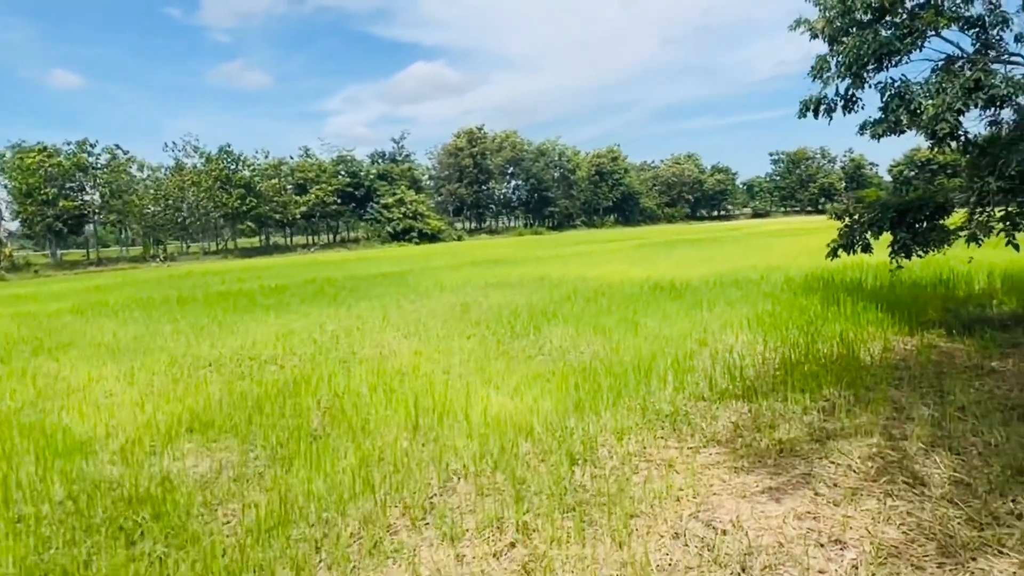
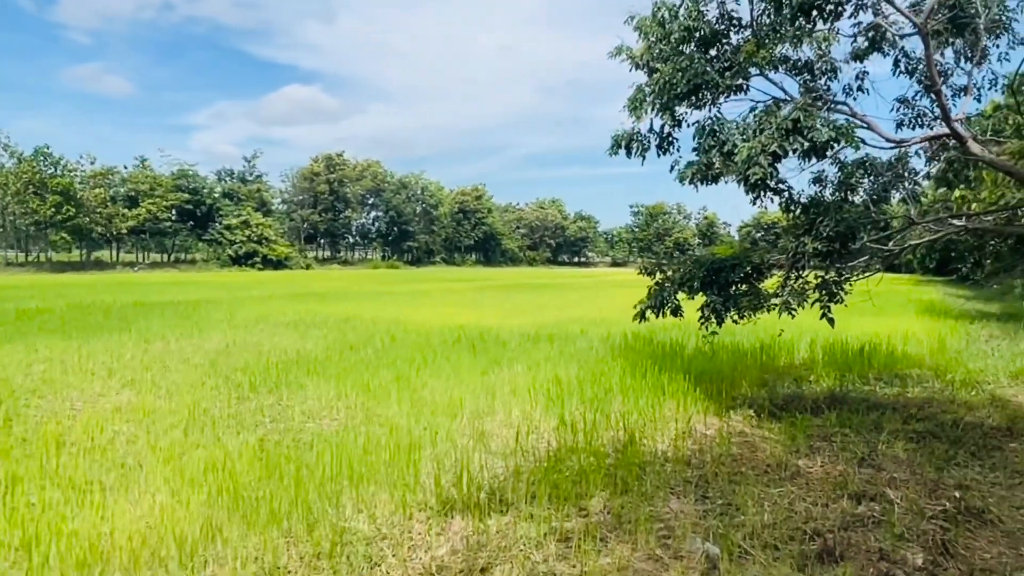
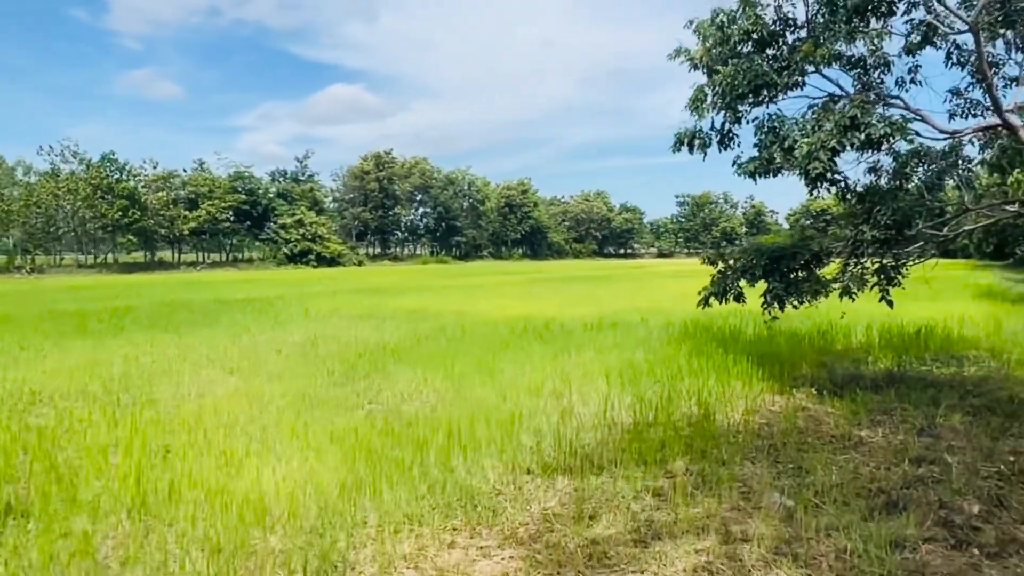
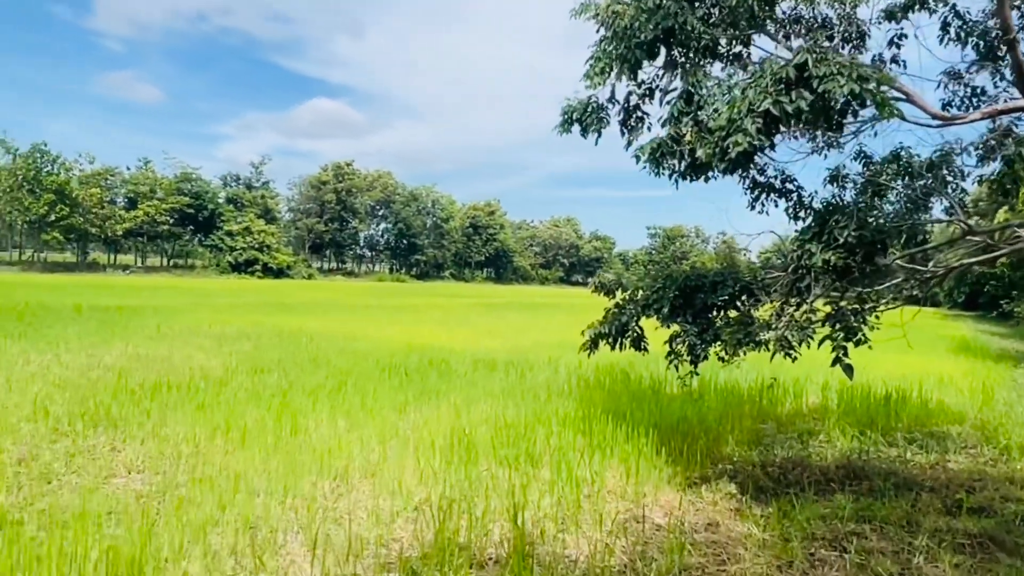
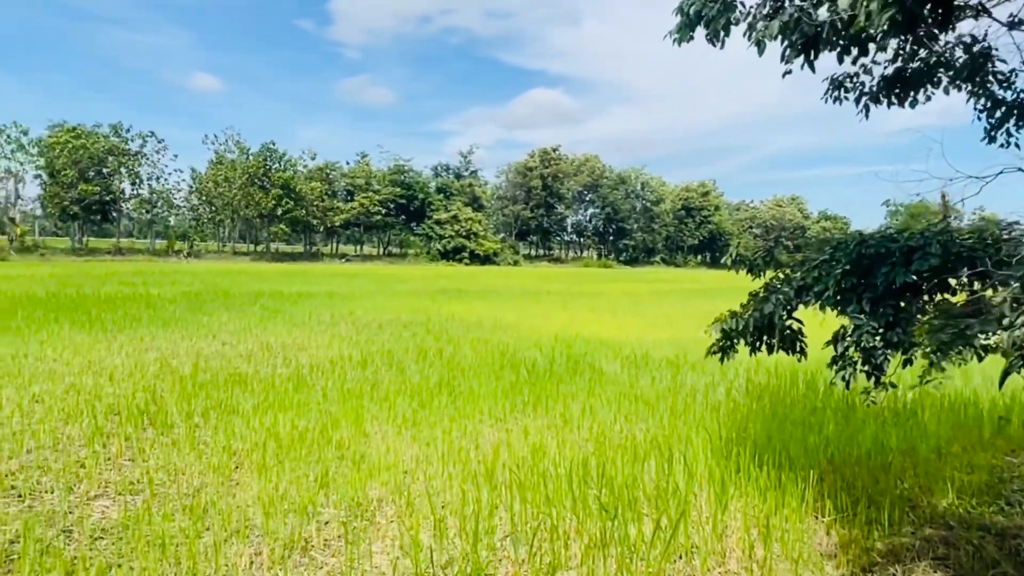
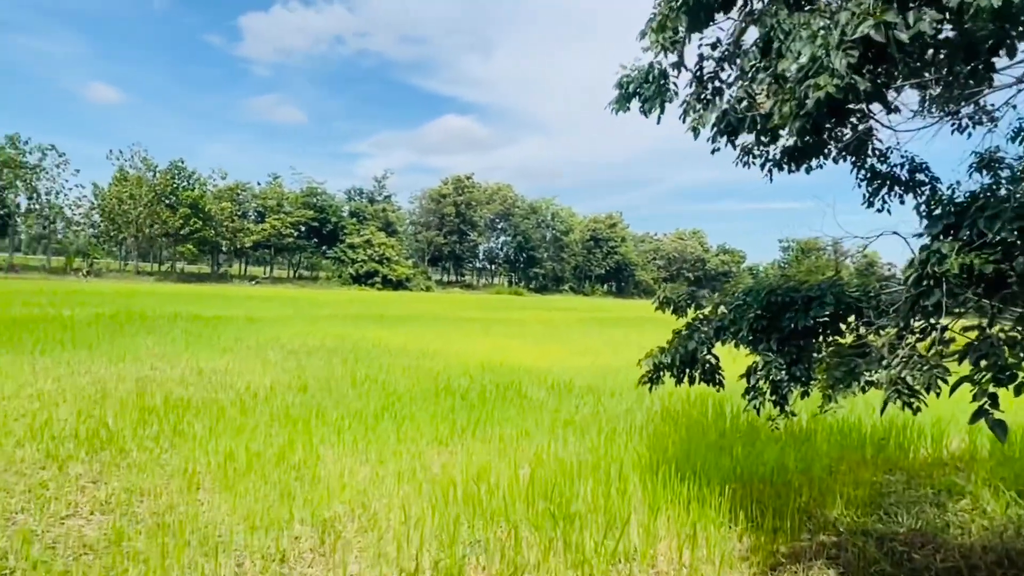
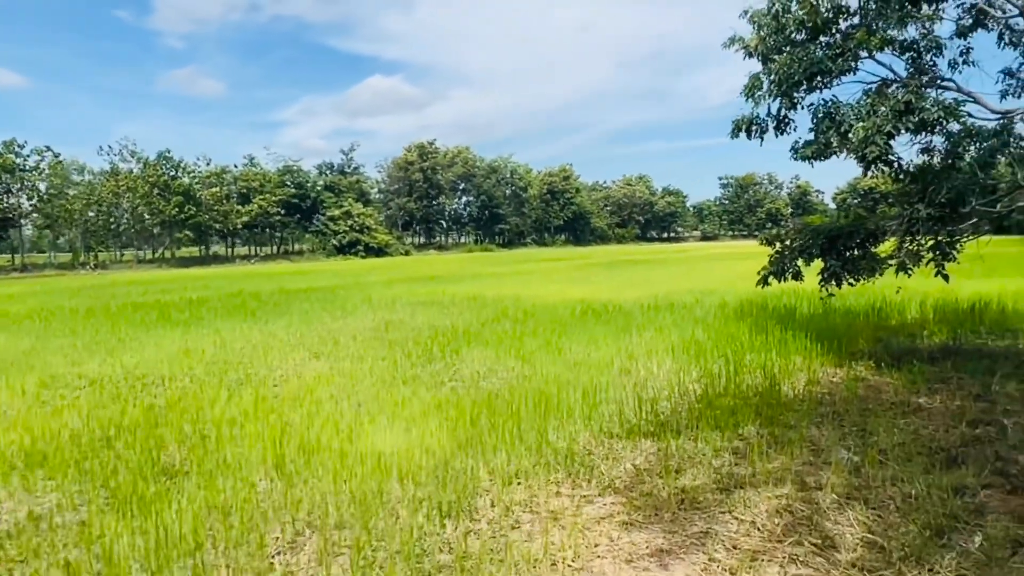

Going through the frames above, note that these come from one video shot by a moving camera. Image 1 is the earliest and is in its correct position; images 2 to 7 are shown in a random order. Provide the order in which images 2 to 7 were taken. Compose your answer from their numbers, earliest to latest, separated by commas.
7, 3, 2, 4, 6, 5
